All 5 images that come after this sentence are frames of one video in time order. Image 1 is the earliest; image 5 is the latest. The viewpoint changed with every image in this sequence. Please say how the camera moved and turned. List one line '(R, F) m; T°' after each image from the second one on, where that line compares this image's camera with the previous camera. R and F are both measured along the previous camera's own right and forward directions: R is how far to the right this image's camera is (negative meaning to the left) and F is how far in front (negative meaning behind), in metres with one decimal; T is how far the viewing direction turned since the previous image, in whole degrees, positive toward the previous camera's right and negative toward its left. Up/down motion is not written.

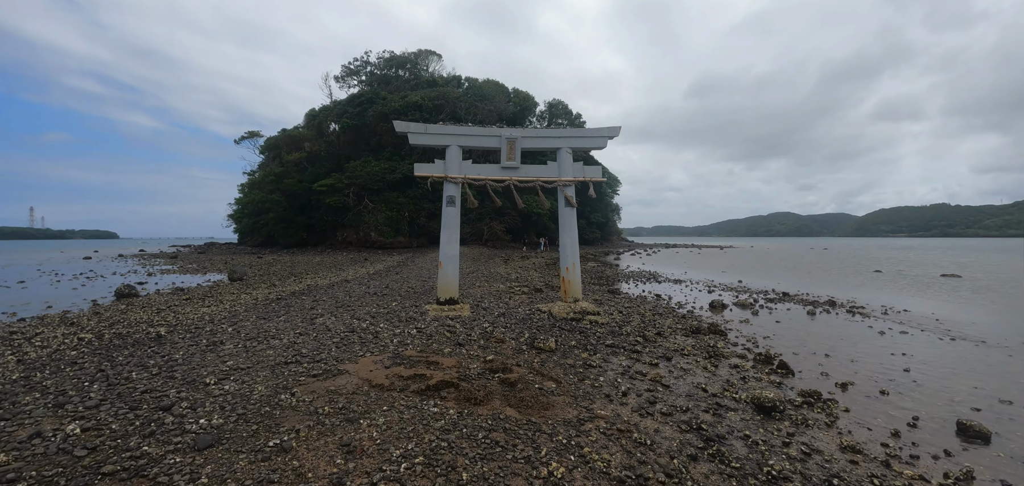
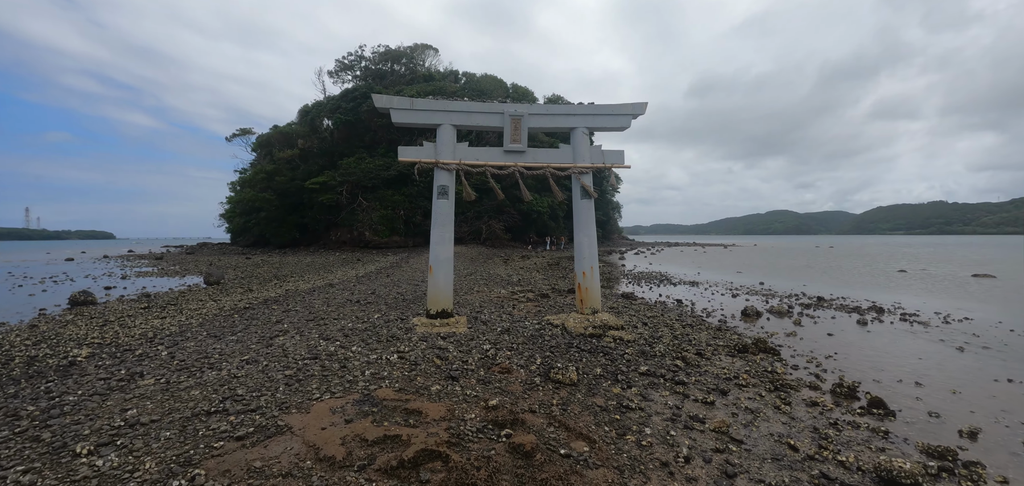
(-0.2, +1.8) m; 0°
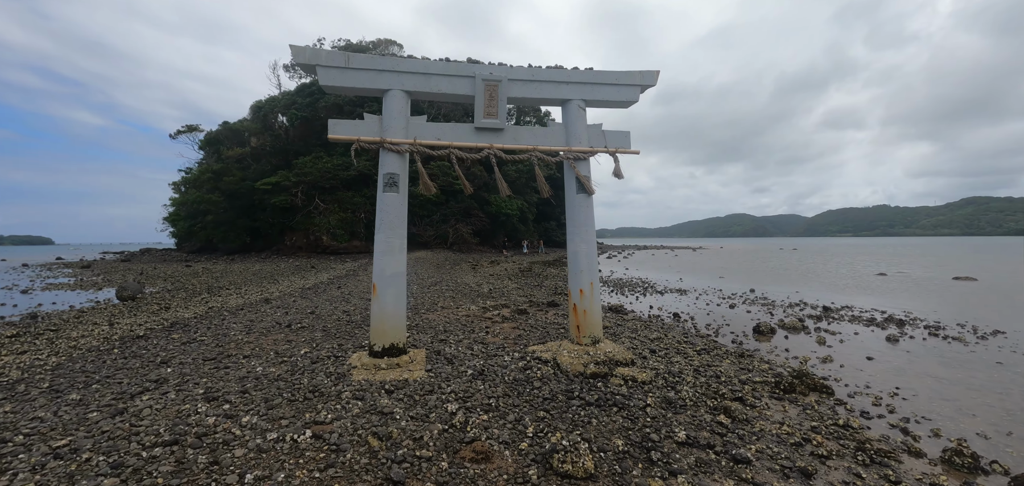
(-0.1, +2.2) m; +4°
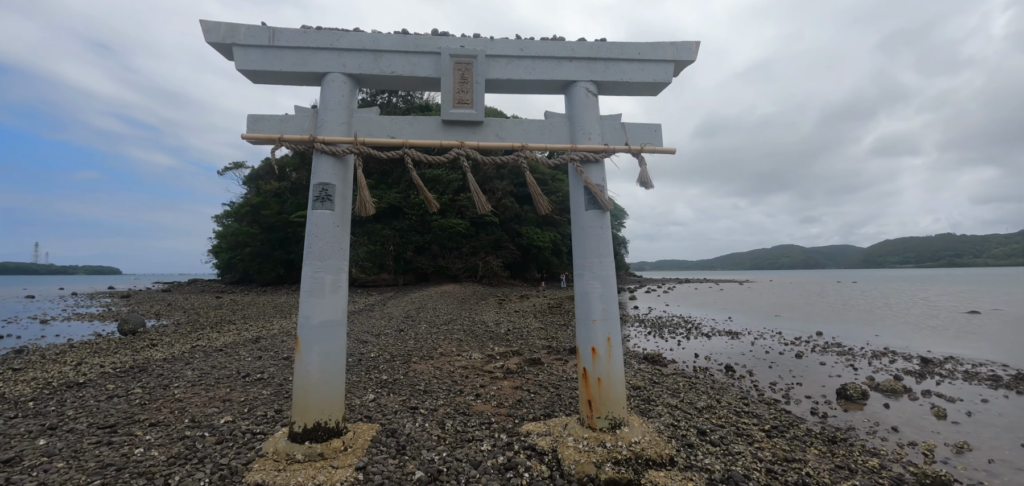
(+0.6, +1.9) m; -5°
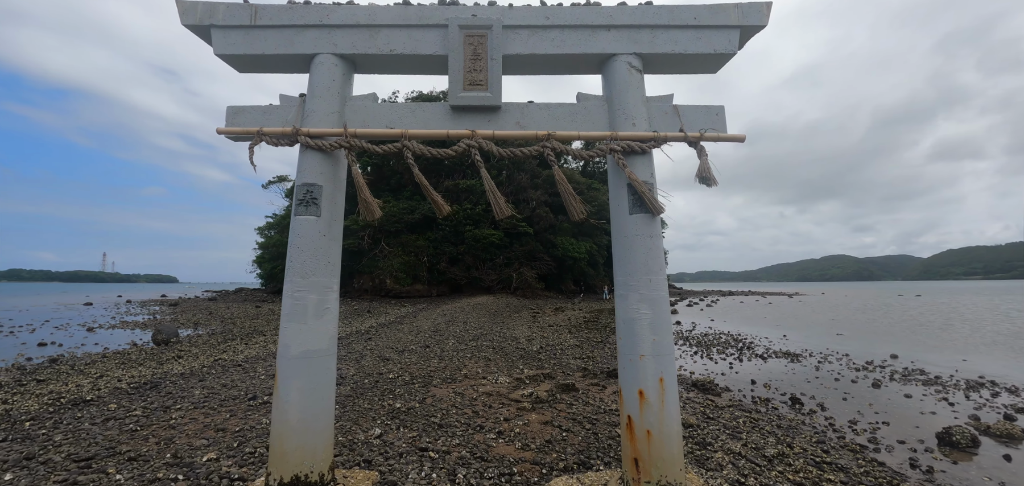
(+0.1, +0.9) m; -5°
